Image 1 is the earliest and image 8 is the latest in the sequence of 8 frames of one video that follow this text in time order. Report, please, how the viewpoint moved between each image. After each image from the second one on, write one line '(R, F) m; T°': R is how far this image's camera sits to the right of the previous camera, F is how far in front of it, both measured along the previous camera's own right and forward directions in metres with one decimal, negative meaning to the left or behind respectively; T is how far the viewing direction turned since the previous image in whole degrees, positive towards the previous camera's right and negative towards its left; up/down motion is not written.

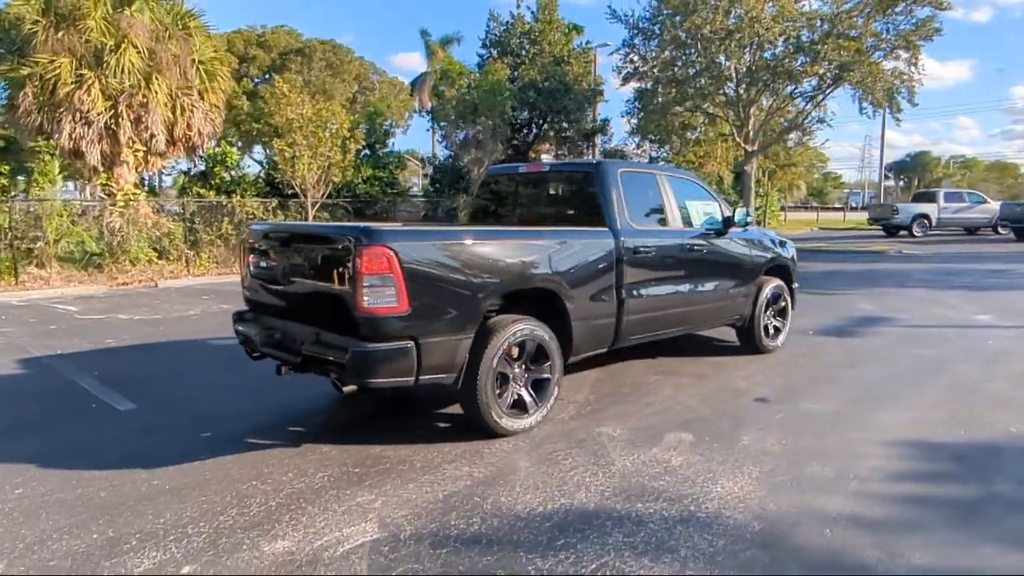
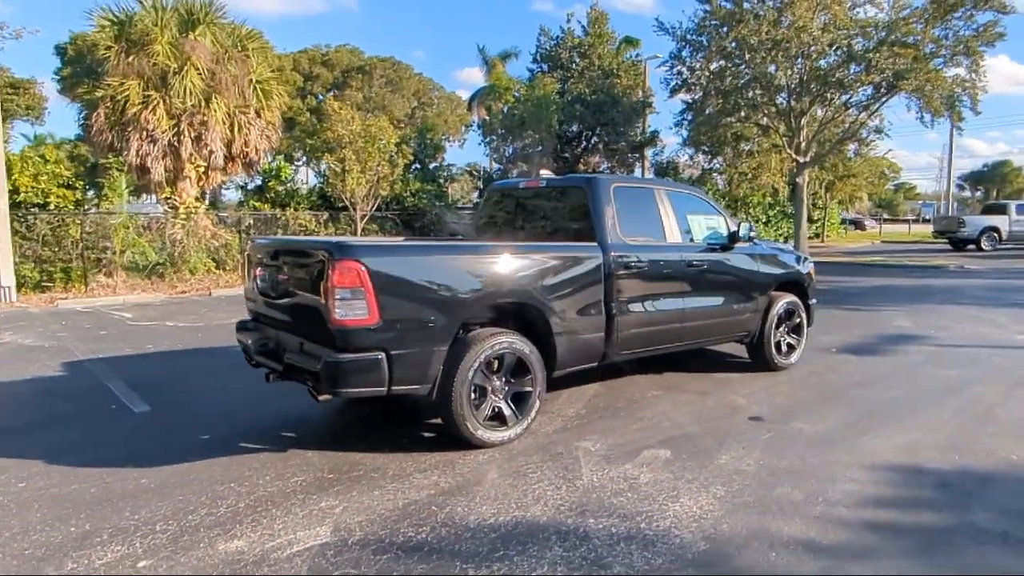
(+0.7, -0.1) m; -5°
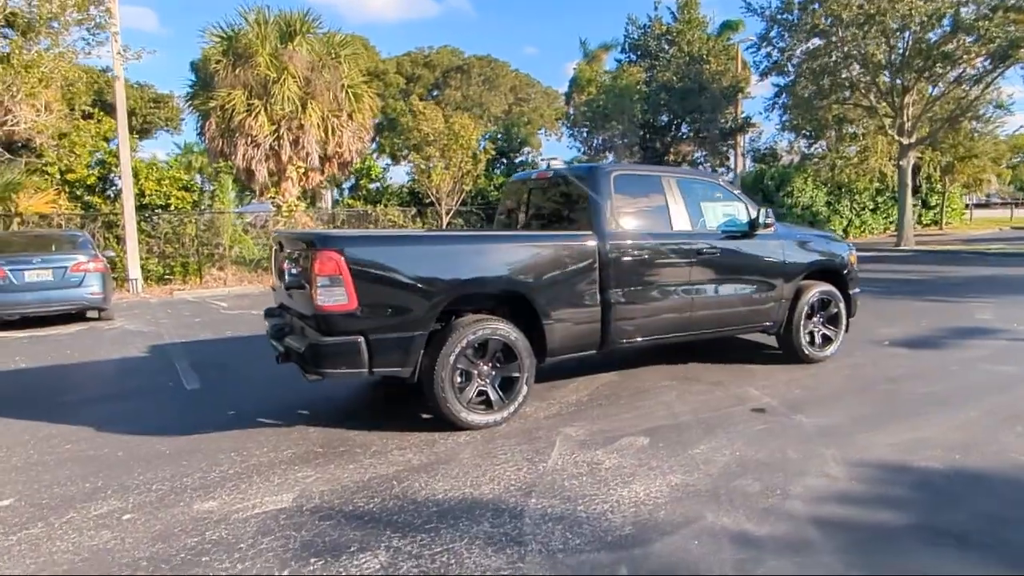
(+1.1, -0.1) m; -10°
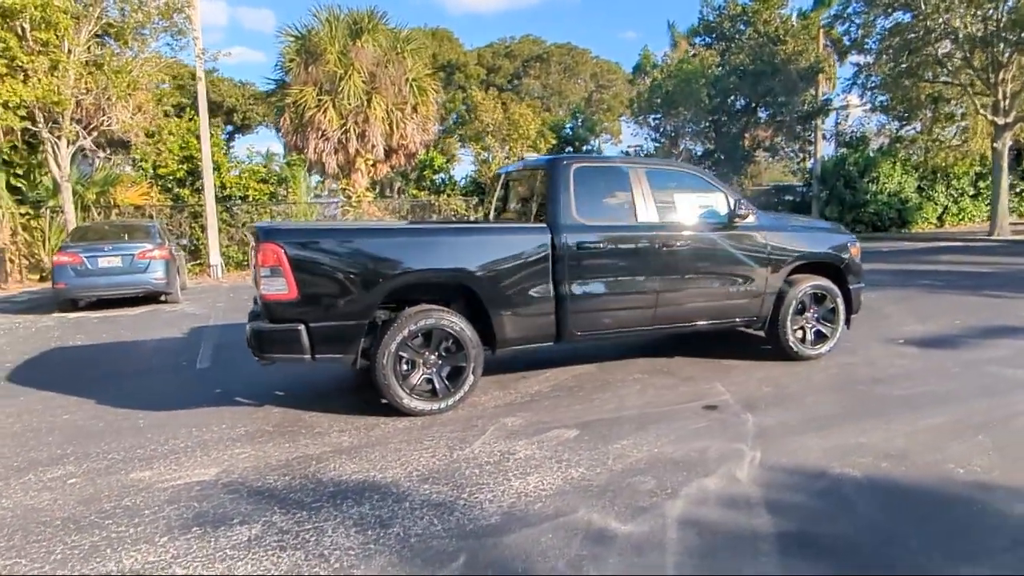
(+1.3, 0.0) m; -8°
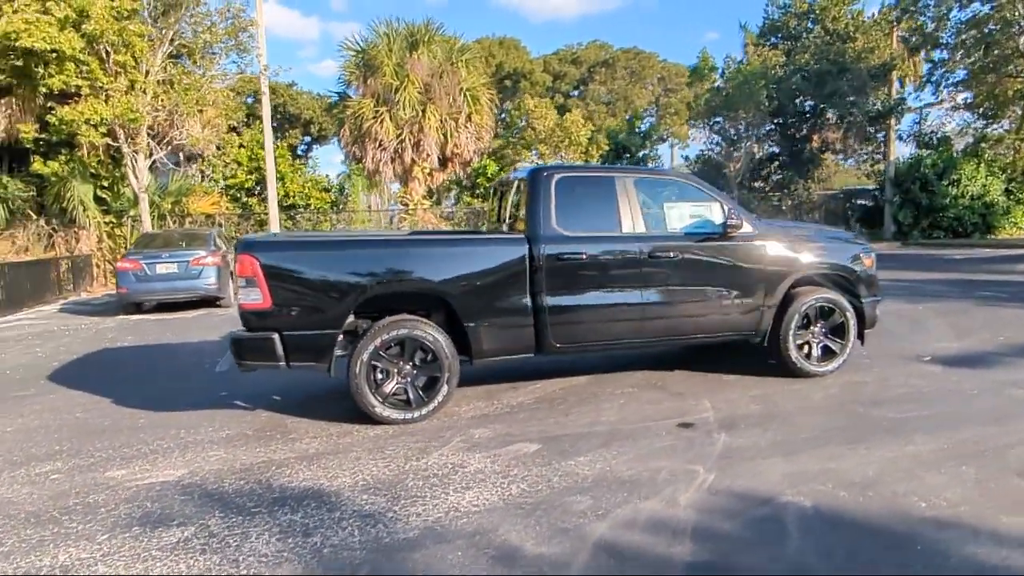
(+0.9, +0.1) m; -7°
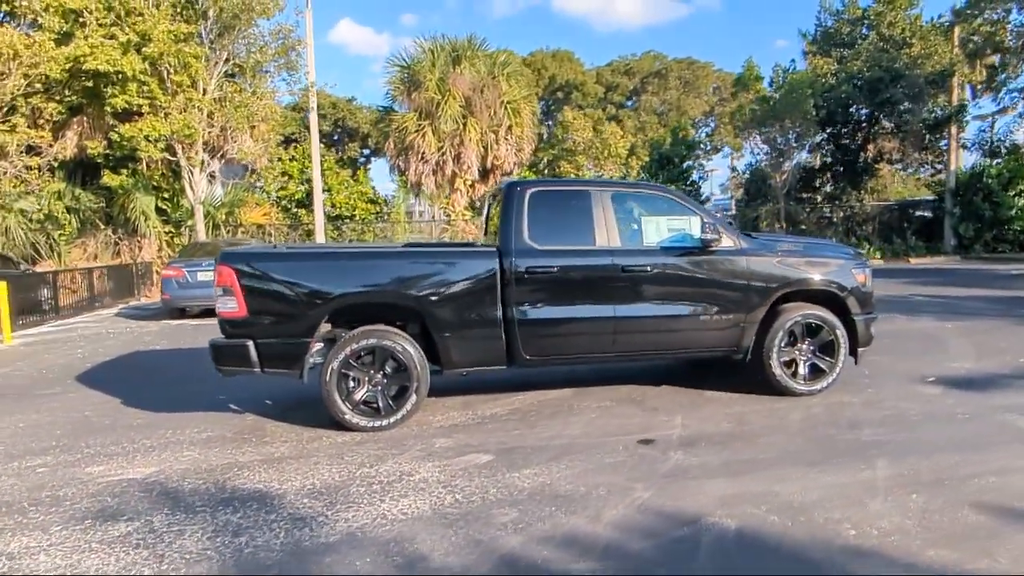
(+0.8, 0.0) m; -5°
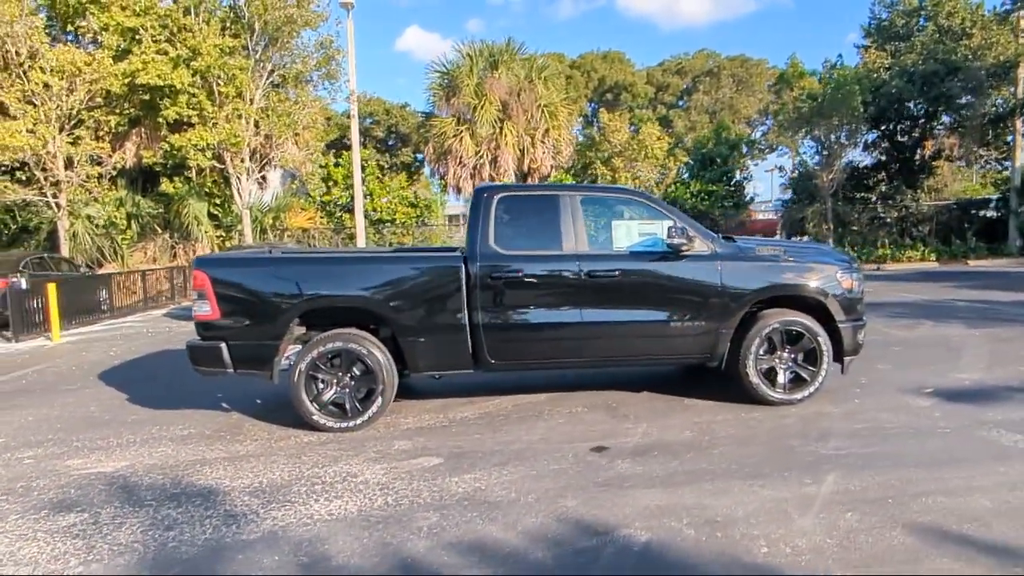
(+0.9, 0.0) m; -5°
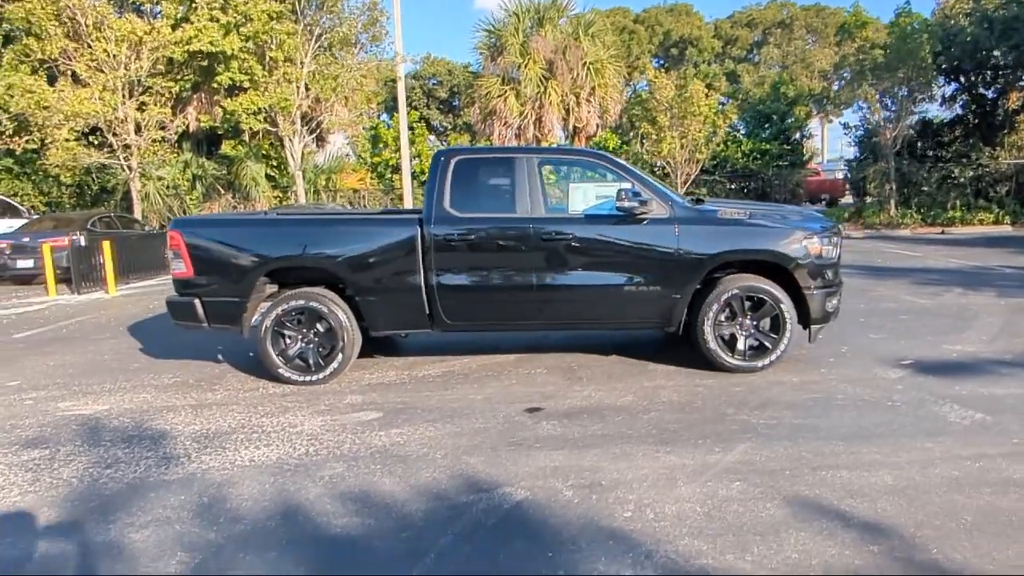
(+1.1, 0.0) m; -6°
